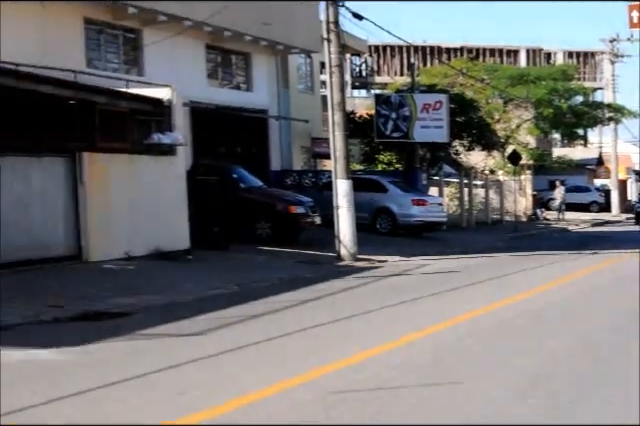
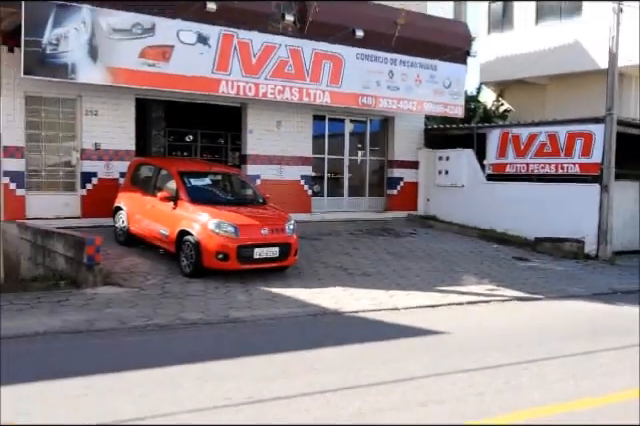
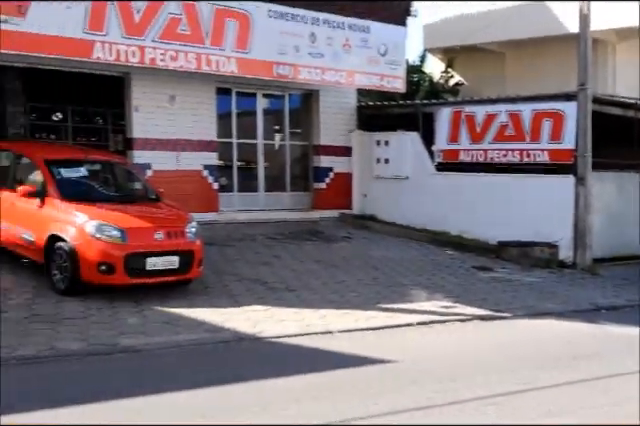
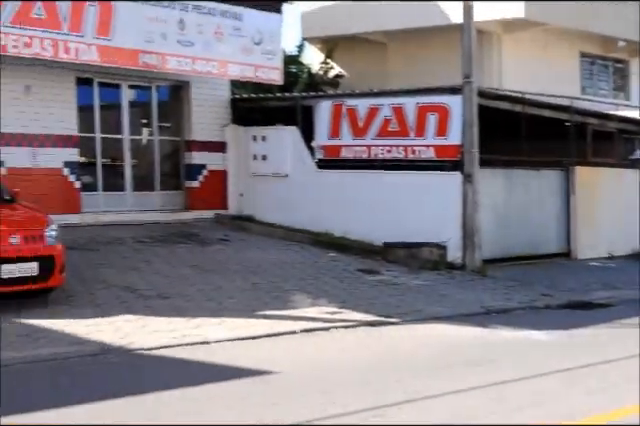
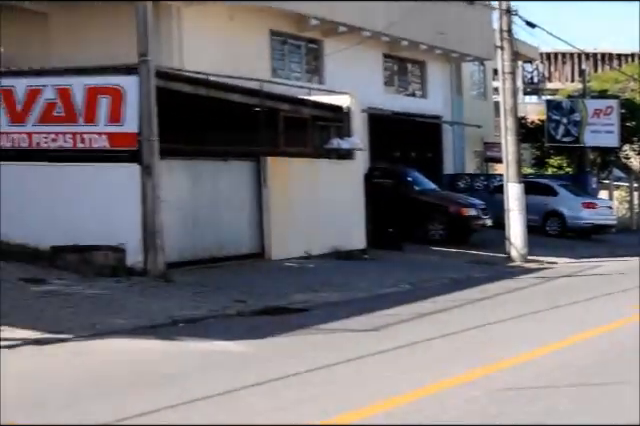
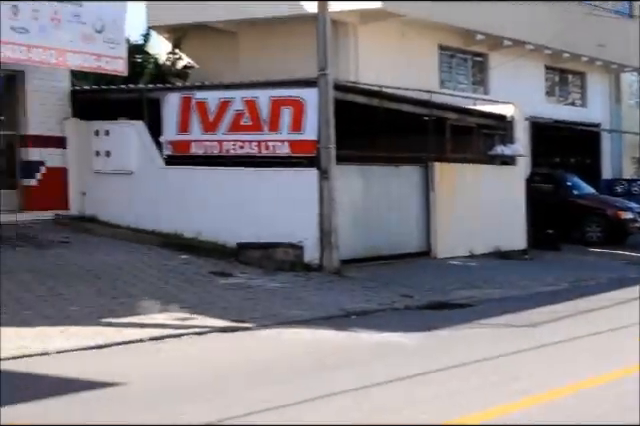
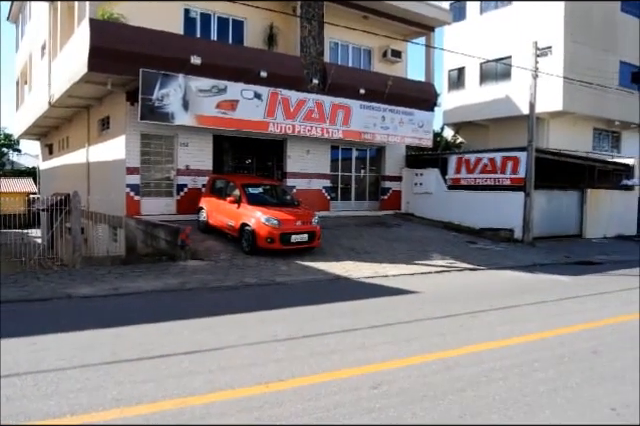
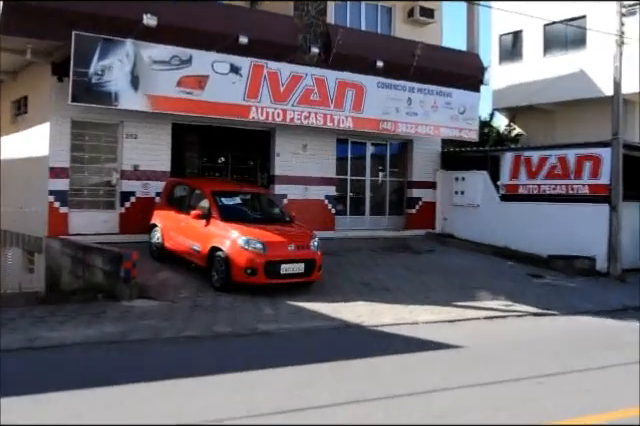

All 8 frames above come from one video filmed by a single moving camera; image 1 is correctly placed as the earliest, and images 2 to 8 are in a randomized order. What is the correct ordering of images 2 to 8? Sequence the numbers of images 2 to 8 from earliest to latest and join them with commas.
5, 6, 4, 3, 2, 7, 8
